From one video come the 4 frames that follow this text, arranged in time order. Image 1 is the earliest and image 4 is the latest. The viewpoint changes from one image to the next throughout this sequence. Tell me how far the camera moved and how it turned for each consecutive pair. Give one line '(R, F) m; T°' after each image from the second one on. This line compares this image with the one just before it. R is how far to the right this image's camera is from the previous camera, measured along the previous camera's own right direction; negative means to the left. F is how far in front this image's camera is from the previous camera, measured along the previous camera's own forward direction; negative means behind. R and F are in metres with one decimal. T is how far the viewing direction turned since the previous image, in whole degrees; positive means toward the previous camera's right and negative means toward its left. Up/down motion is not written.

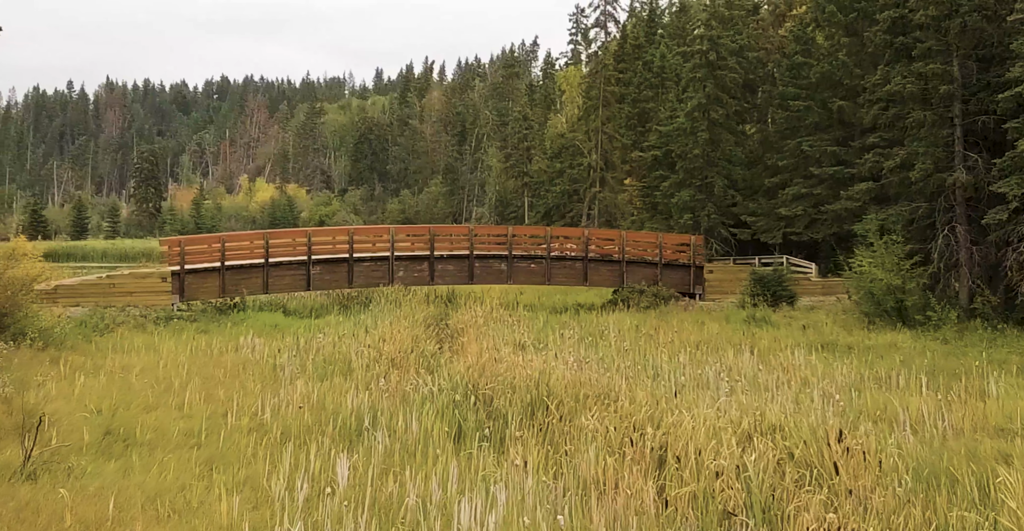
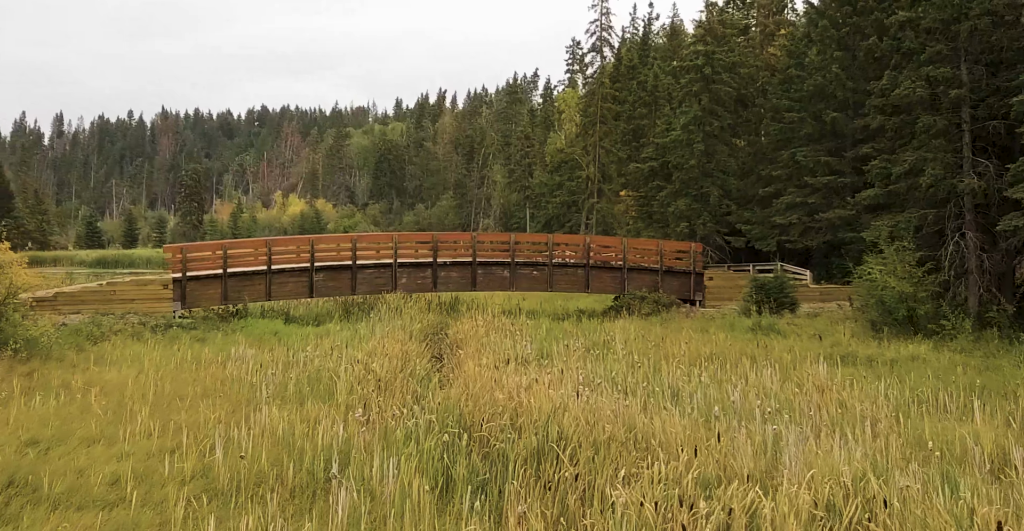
(0.0, +0.5) m; 0°
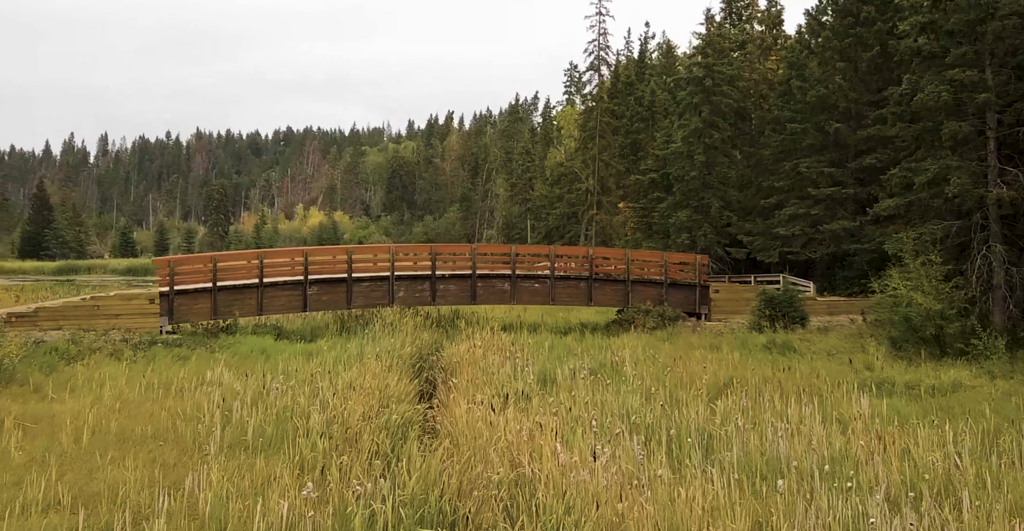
(0.0, +0.8) m; 0°
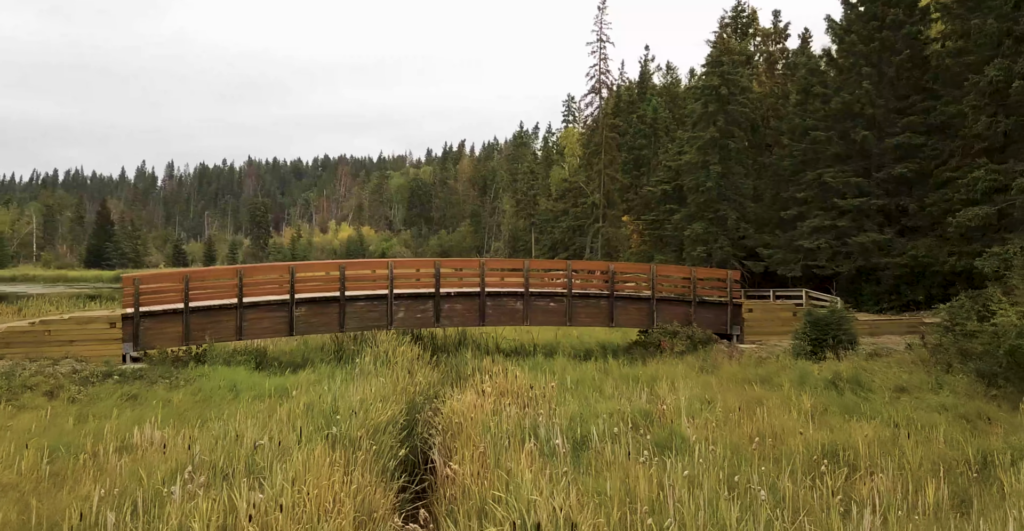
(-0.1, +2.6) m; -1°
